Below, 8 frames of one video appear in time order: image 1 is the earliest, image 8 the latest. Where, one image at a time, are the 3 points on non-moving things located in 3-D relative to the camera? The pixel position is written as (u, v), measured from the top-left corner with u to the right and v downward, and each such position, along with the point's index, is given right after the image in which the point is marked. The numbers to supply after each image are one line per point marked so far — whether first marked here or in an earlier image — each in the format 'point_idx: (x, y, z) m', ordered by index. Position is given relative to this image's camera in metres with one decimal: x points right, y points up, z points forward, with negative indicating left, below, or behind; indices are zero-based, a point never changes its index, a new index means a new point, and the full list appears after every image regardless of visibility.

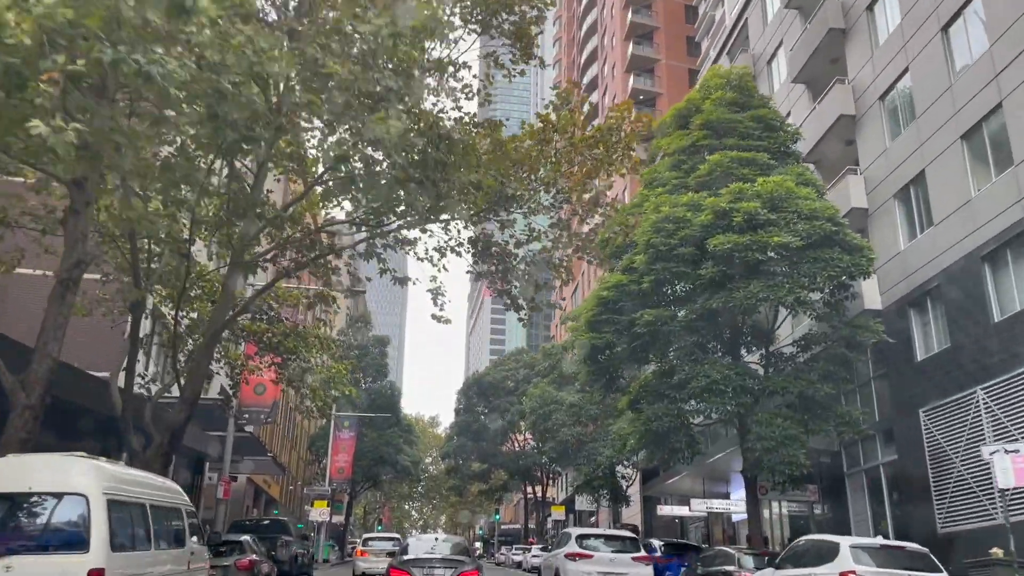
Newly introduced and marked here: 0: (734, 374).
0: (+5.0, -1.9, +19.3) m
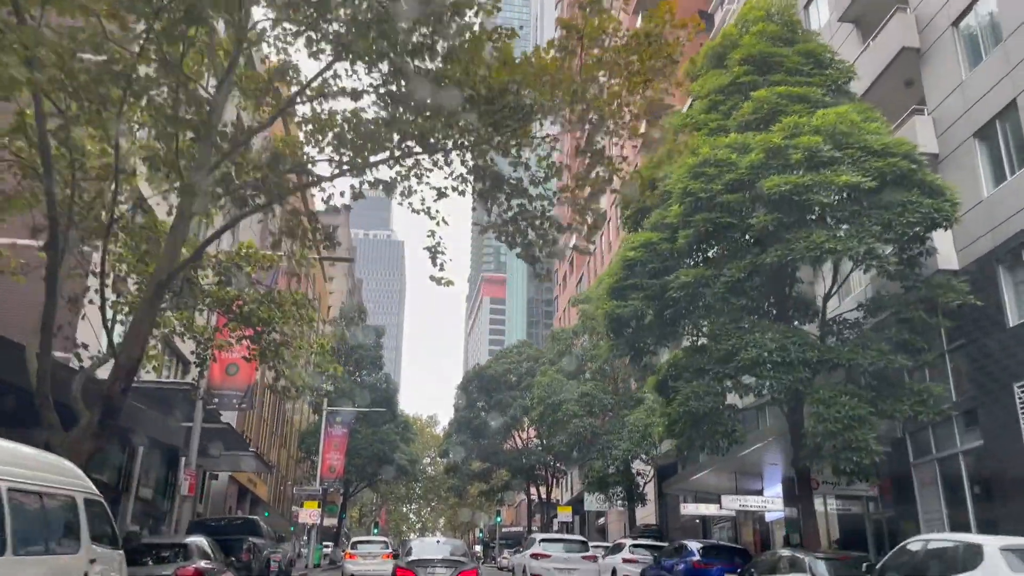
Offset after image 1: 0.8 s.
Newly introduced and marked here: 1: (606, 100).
0: (+5.2, -1.0, +16.1) m
1: (+1.5, +3.0, +13.6) m
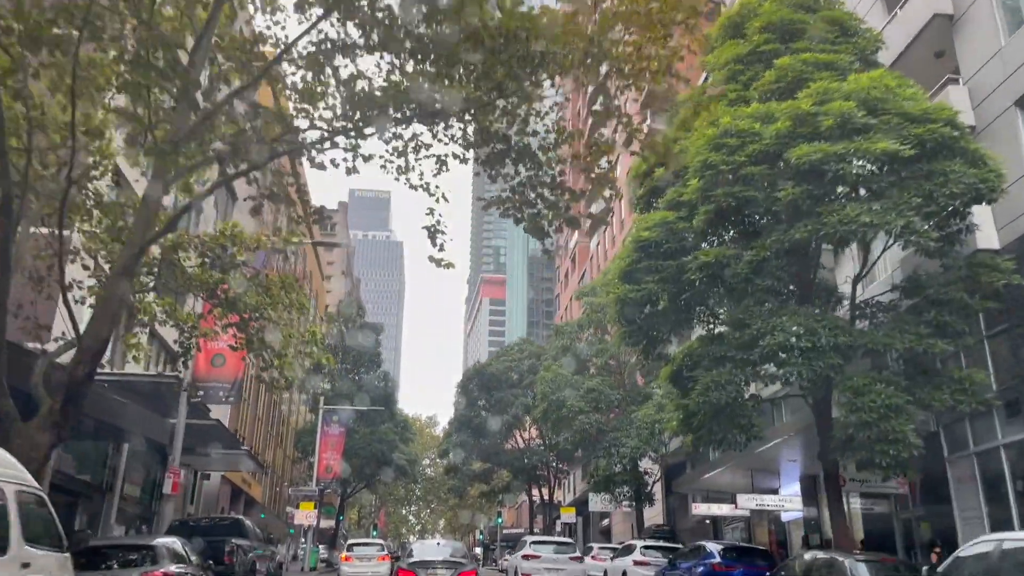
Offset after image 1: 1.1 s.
0: (+5.3, -0.7, +14.9) m
1: (+1.6, +3.3, +12.3) m
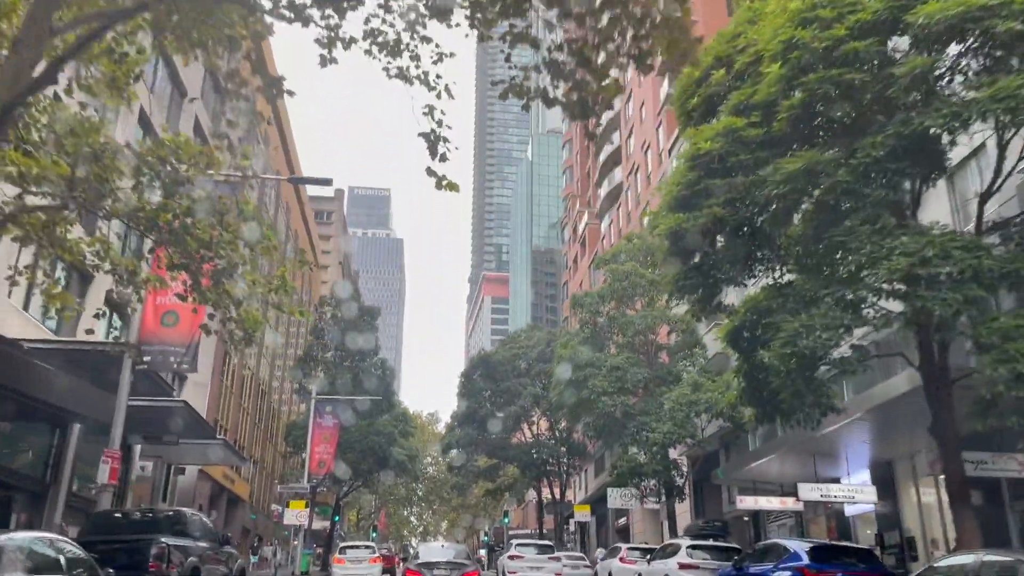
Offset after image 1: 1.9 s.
0: (+5.7, +0.5, +11.1) m
1: (+1.9, +4.5, +8.6) m
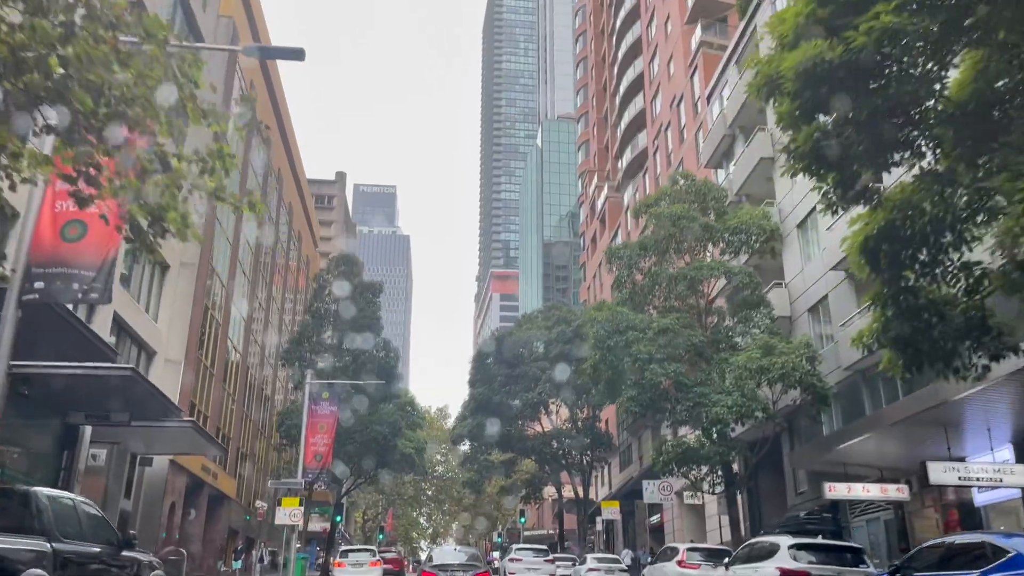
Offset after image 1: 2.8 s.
0: (+6.2, +1.9, +6.4) m
1: (+2.4, +5.9, +3.9) m
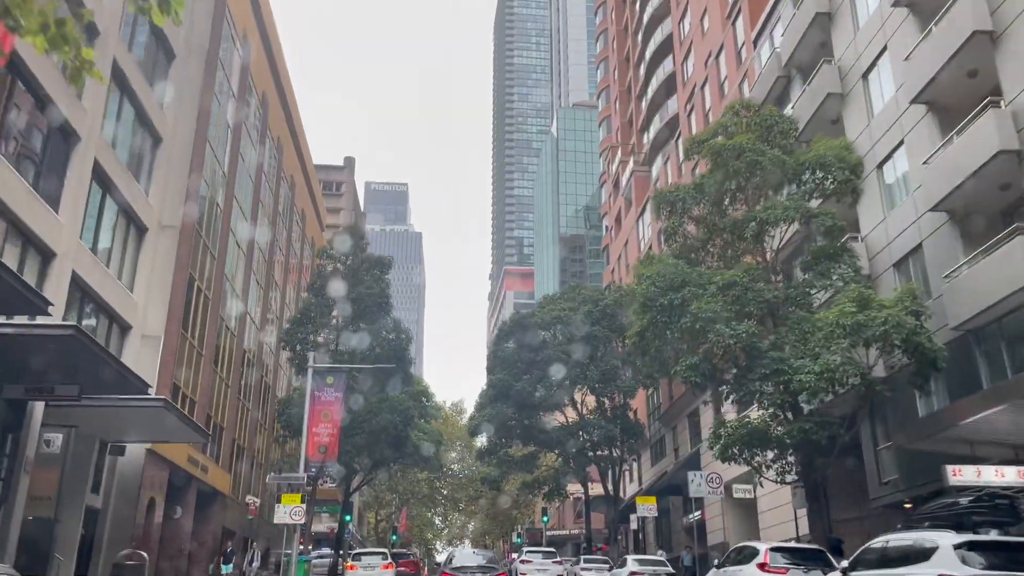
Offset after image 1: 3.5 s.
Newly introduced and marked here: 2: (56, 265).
0: (+6.6, +3.1, +2.5) m
1: (+2.7, +7.0, +0.1) m
2: (-10.4, +0.5, +19.8) m
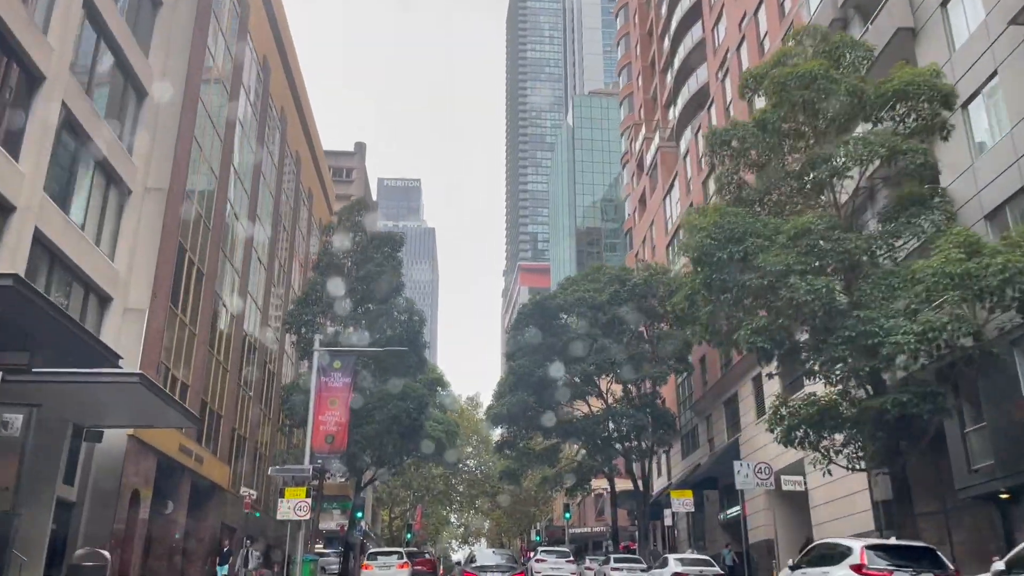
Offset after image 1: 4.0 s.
0: (+6.9, +4.0, -0.4) m
1: (+3.0, +7.9, -2.8) m
2: (-9.8, +1.3, +17.2) m
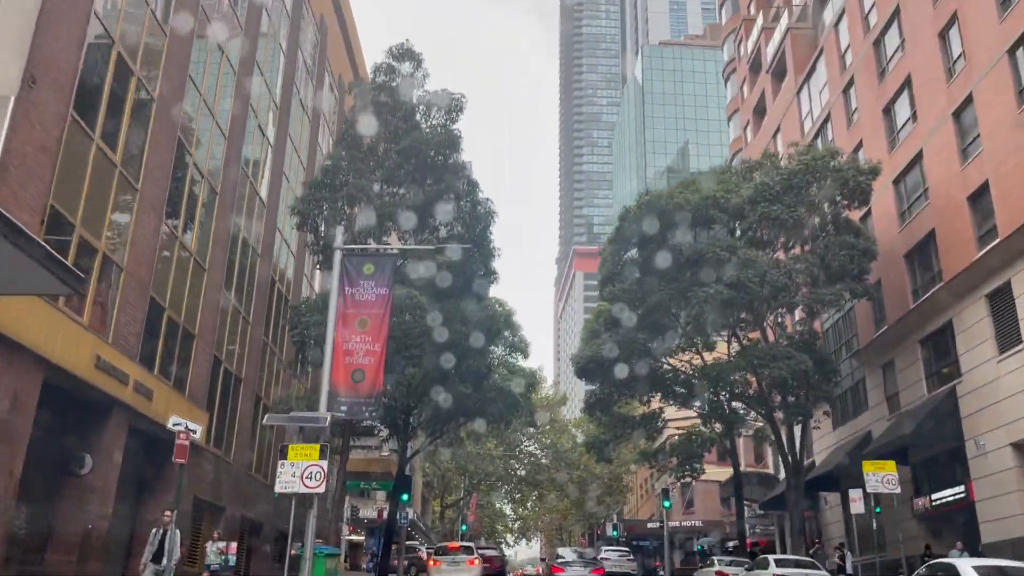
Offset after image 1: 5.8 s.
0: (+7.9, +7.1, -11.2) m
1: (+3.8, +11.0, -13.4) m
2: (-7.8, +4.6, +7.3) m
